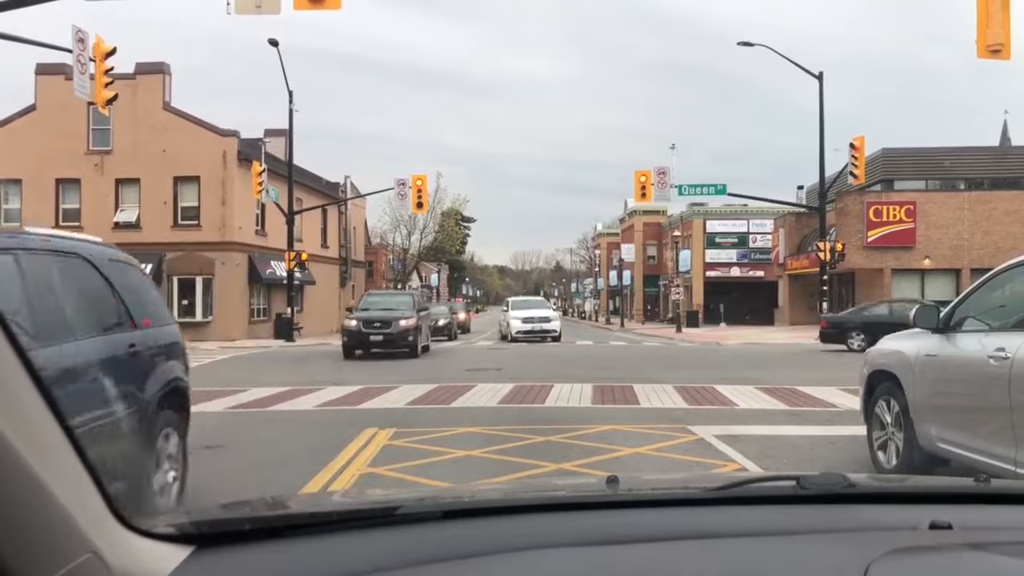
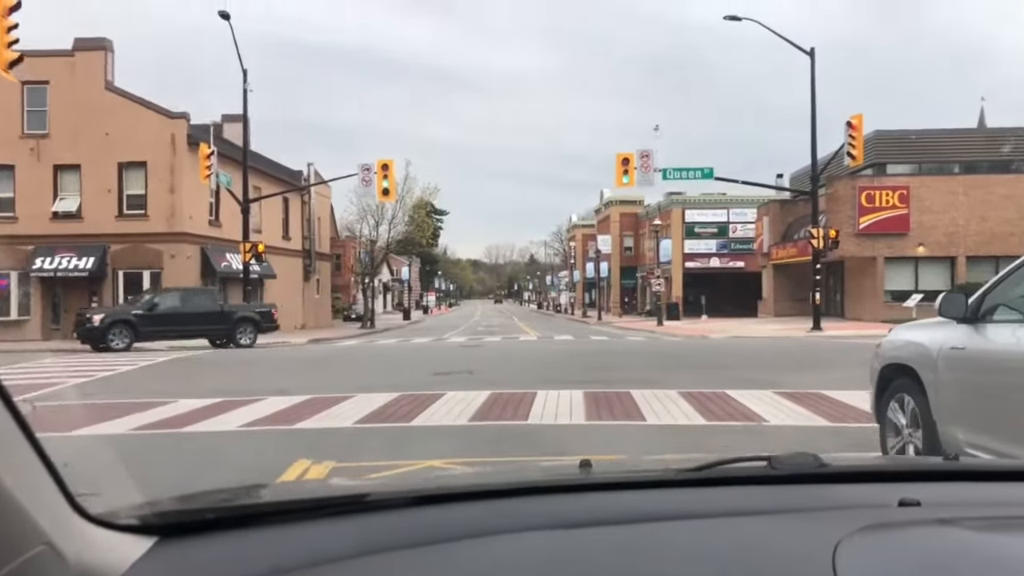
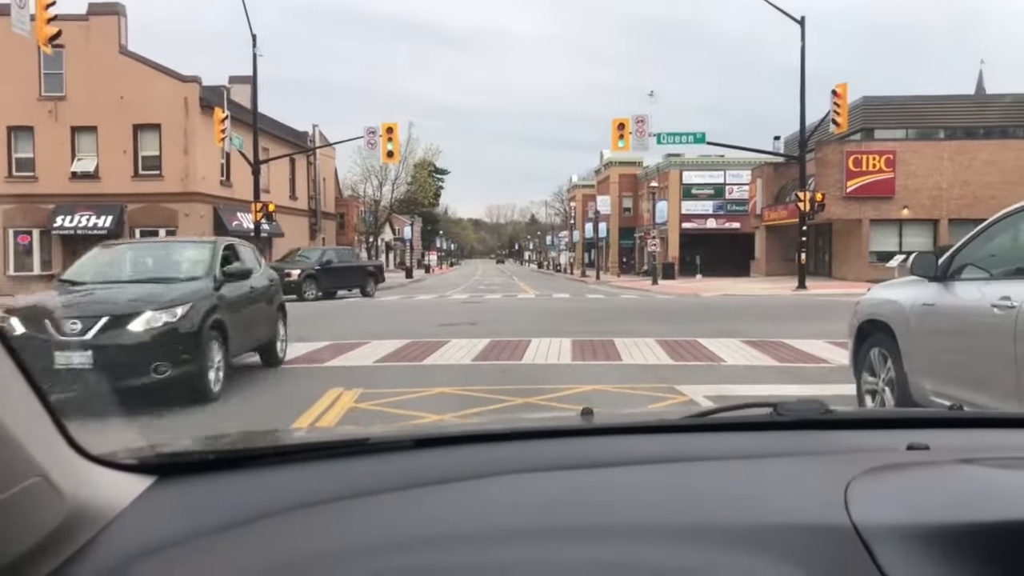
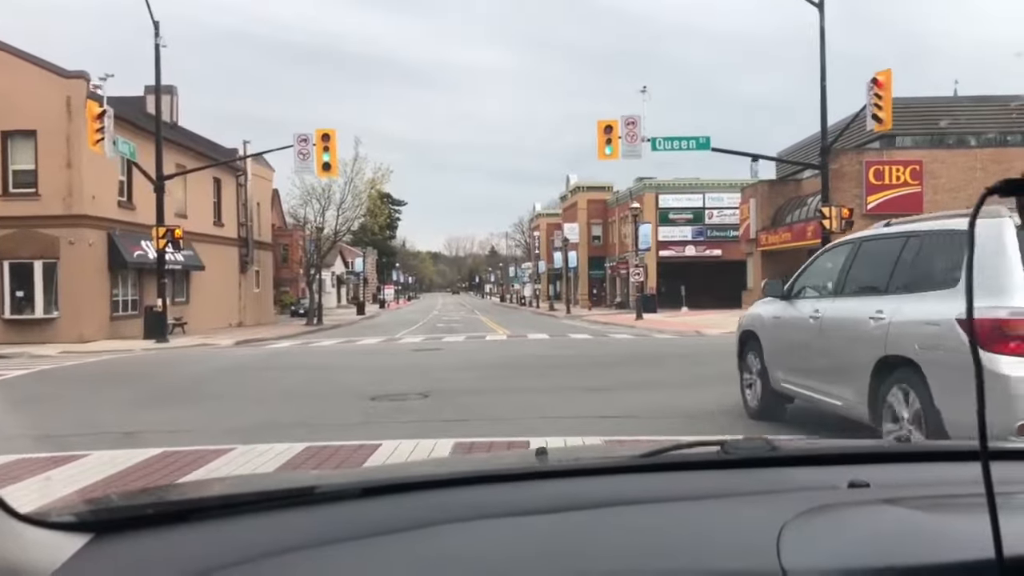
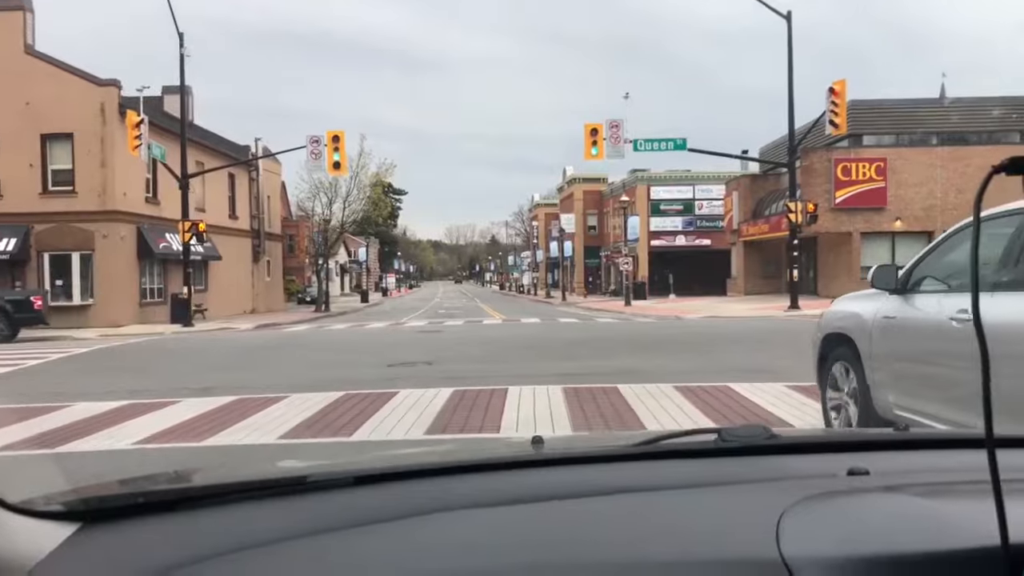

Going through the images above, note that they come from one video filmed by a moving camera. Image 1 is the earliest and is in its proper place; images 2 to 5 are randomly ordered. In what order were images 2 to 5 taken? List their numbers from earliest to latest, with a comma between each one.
3, 2, 5, 4
